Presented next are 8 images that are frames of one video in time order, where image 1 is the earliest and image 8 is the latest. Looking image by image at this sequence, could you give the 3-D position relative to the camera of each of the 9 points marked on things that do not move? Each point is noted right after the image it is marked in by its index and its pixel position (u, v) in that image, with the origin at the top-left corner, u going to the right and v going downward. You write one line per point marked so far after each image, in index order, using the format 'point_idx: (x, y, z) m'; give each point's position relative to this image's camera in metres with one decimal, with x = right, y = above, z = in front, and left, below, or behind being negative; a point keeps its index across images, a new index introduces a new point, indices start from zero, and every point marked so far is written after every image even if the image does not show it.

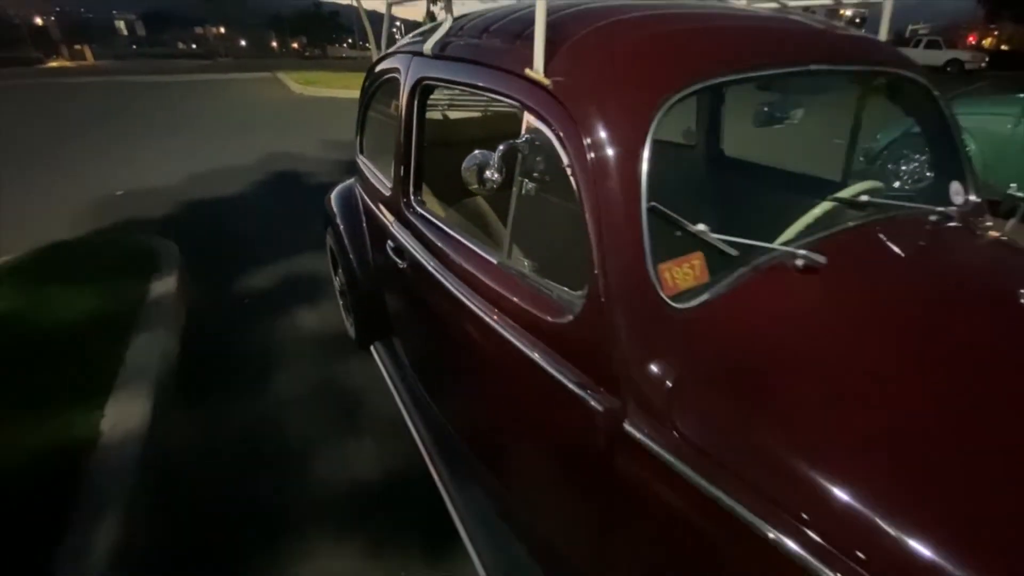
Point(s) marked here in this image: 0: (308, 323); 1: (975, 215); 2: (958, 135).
0: (-1.8, -0.3, +4.3) m
1: (+2.0, +0.3, +2.0) m
2: (+1.9, +0.7, +2.0) m
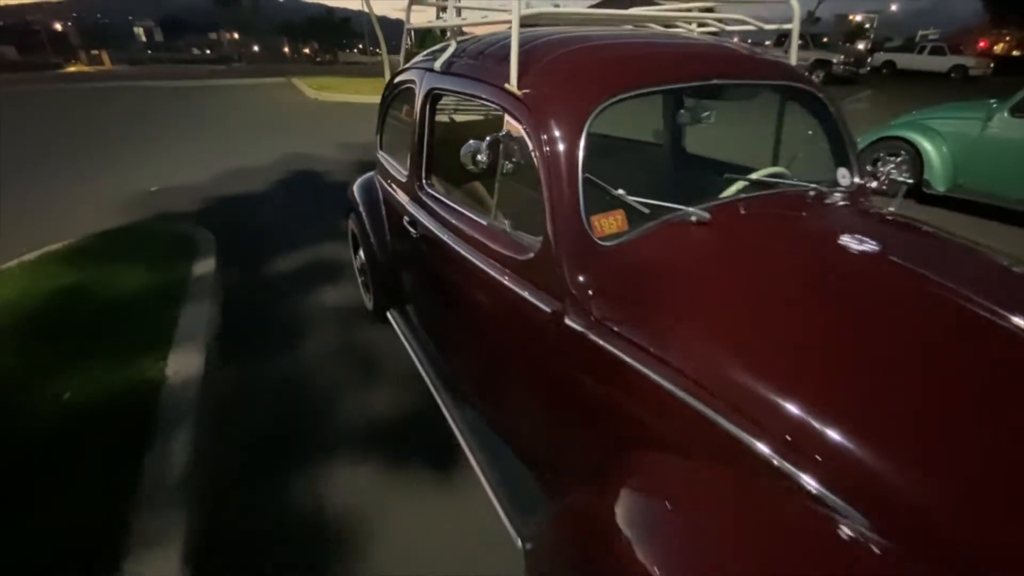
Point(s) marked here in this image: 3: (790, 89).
0: (-1.9, -0.1, +4.9) m
1: (+1.9, +0.5, +2.6) m
2: (+1.8, +0.9, +2.6) m
3: (+1.5, +1.1, +2.6) m
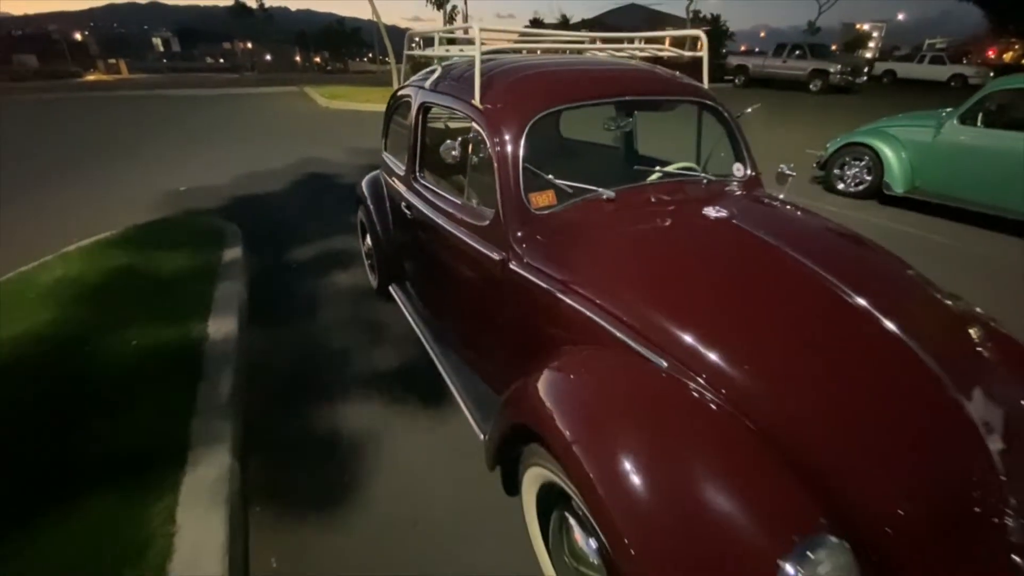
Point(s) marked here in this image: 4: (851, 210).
0: (-2.0, +0.1, +5.6) m
1: (+1.7, +0.7, +3.3) m
2: (+1.6, +1.1, +3.3) m
3: (+1.3, +1.3, +3.3) m
4: (+6.1, +1.4, +8.3) m
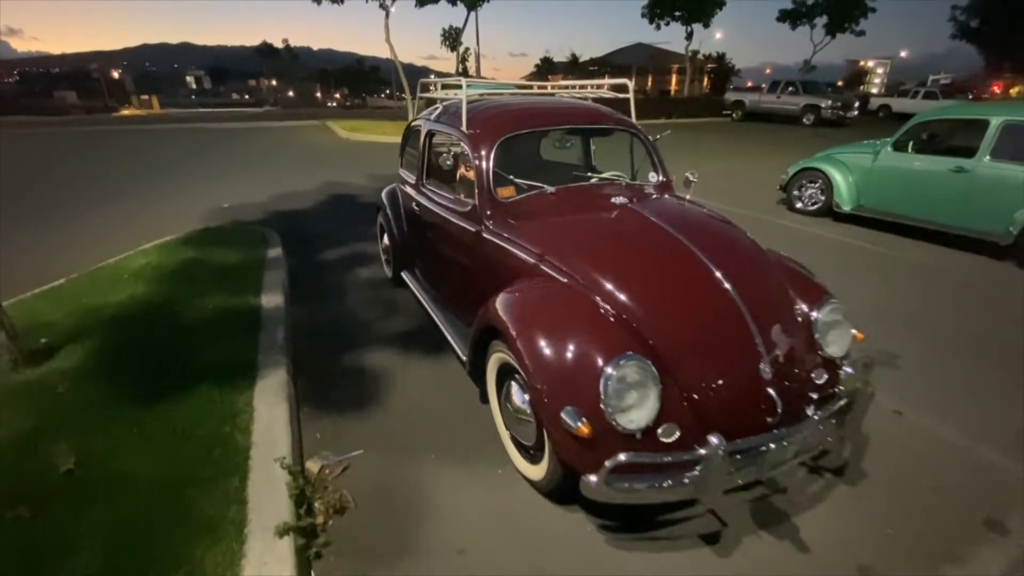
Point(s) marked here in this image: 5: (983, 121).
0: (-2.2, +0.2, +6.9) m
1: (+1.5, +1.0, +4.6) m
2: (+1.4, +1.3, +4.6) m
3: (+1.1, +1.5, +4.6) m
4: (+6.0, +1.3, +9.5) m
5: (+7.9, +2.8, +7.8) m
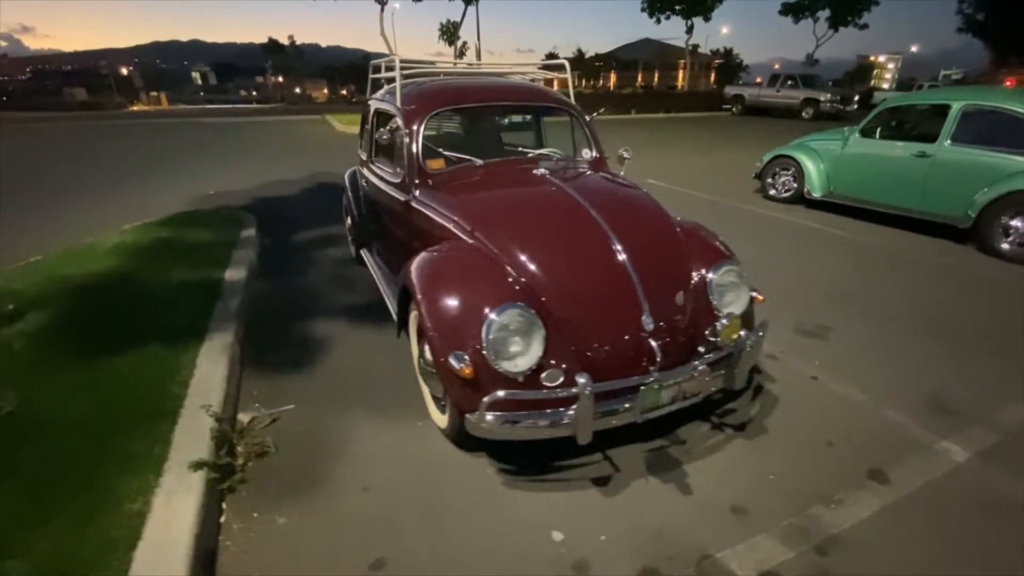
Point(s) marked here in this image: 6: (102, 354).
0: (-2.8, +0.5, +7.2) m
1: (+0.9, +1.3, +4.7) m
2: (+0.8, +1.6, +4.8) m
3: (+0.5, +1.8, +4.8) m
4: (+5.4, +1.6, +9.6) m
5: (+7.3, +3.1, +7.9) m
6: (-3.5, -0.6, +4.0) m
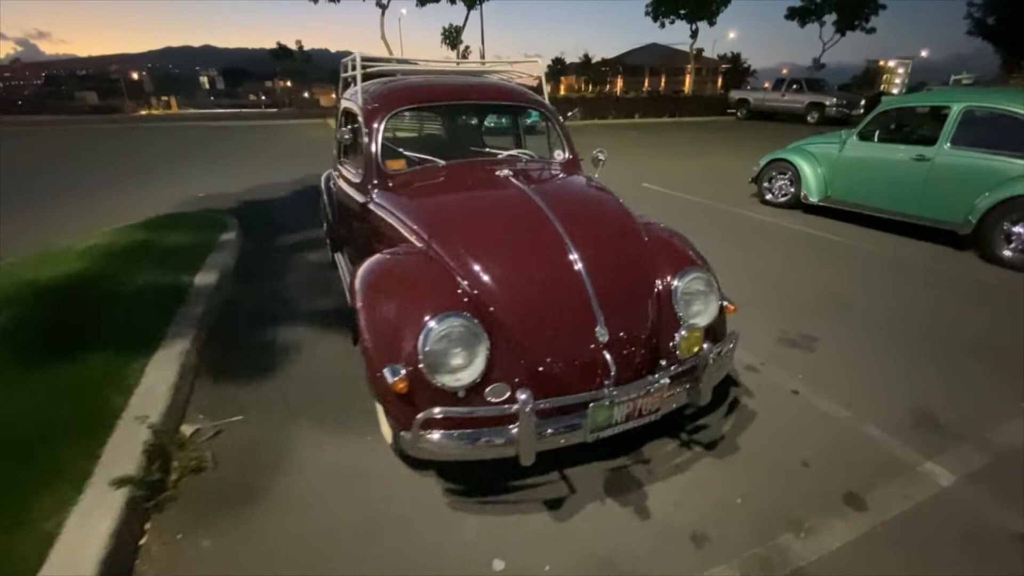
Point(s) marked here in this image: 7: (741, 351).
0: (-3.0, +0.5, +7.0) m
1: (+0.6, +1.2, +4.5) m
2: (+0.6, +1.5, +4.6) m
3: (+0.3, +1.7, +4.6) m
4: (+5.2, +1.4, +9.4) m
5: (+7.1, +2.9, +7.7) m
6: (-3.8, -0.6, +3.8) m
7: (+2.2, -0.6, +4.5) m
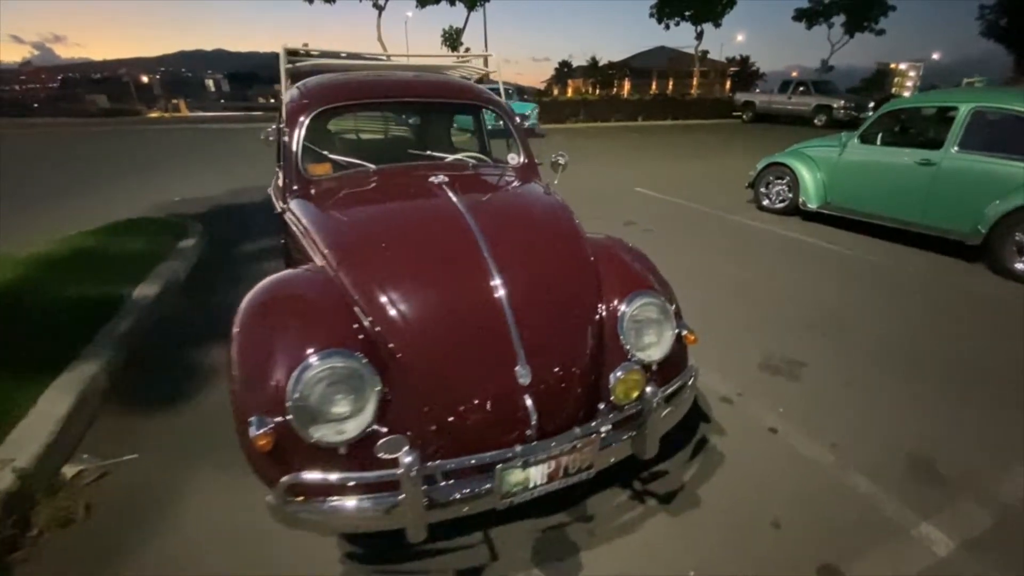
0: (-3.4, +0.3, +6.6) m
1: (+0.2, +1.0, +4.1) m
2: (+0.1, +1.4, +4.1) m
3: (-0.2, +1.6, +4.2) m
4: (+4.8, +1.2, +8.9) m
5: (+6.7, +2.7, +7.1) m
6: (-4.2, -0.7, +3.4) m
7: (+1.8, -0.8, +4.0) m
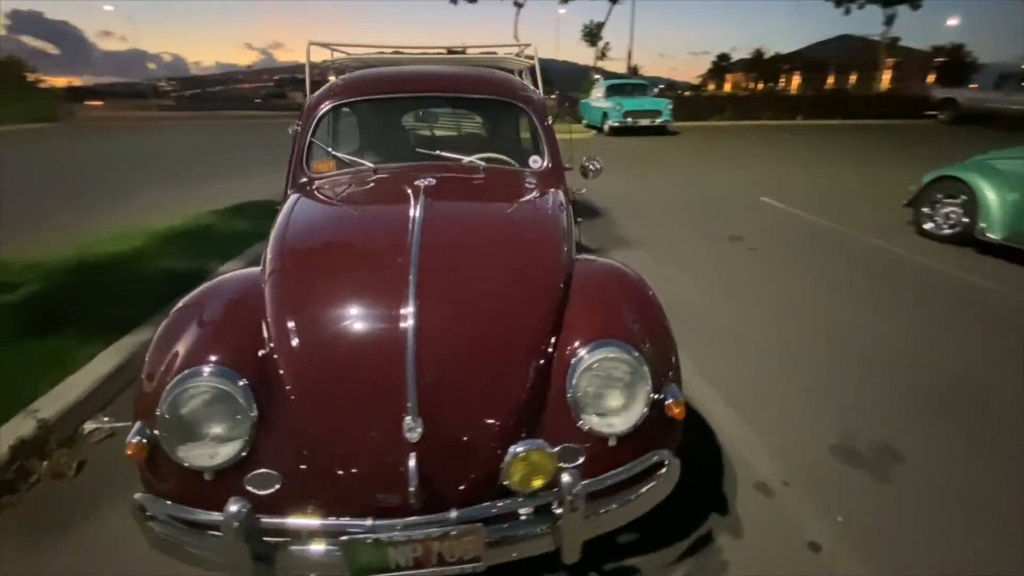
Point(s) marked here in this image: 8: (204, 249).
0: (-2.5, +0.5, +7.0) m
1: (+0.3, +0.8, +3.6) m
2: (+0.3, +1.2, +3.6) m
3: (+0.1, +1.4, +3.7) m
4: (+6.1, +0.5, +6.9) m
5: (+7.6, +1.8, +4.7) m
6: (-4.2, -0.4, +4.1) m
7: (+1.7, -1.1, +3.1) m
8: (-4.2, +0.5, +6.3) m
